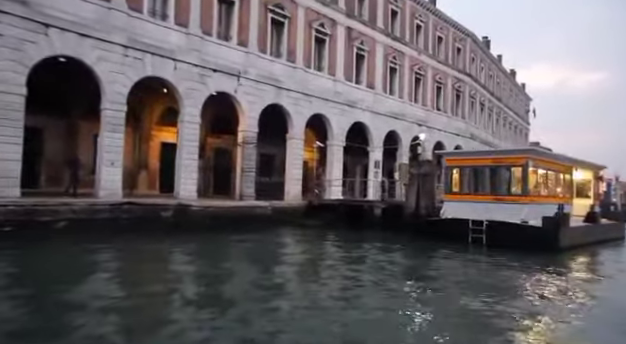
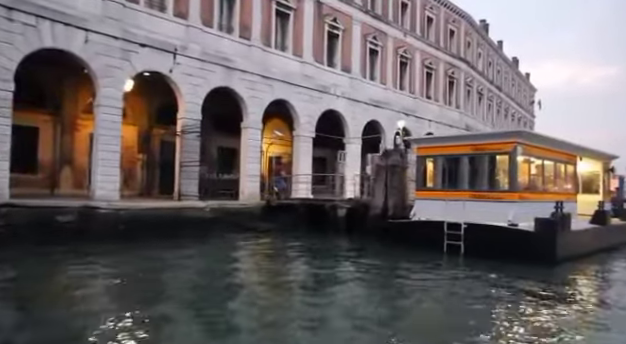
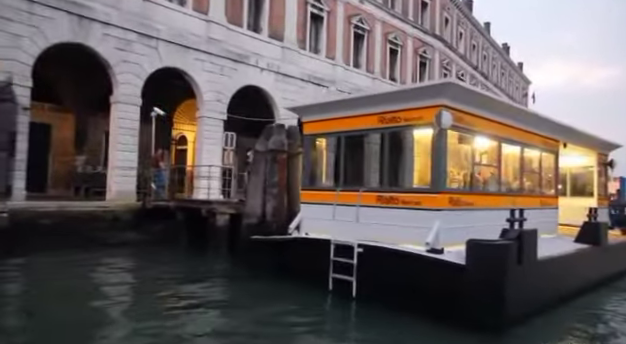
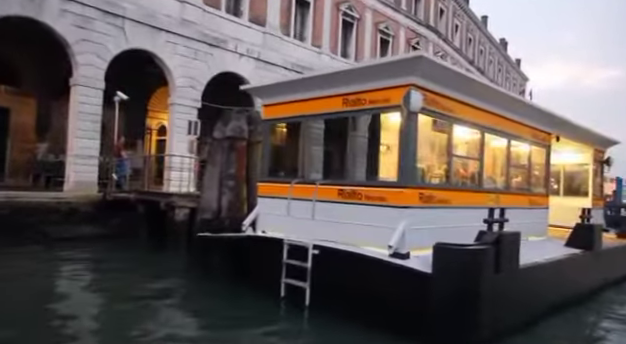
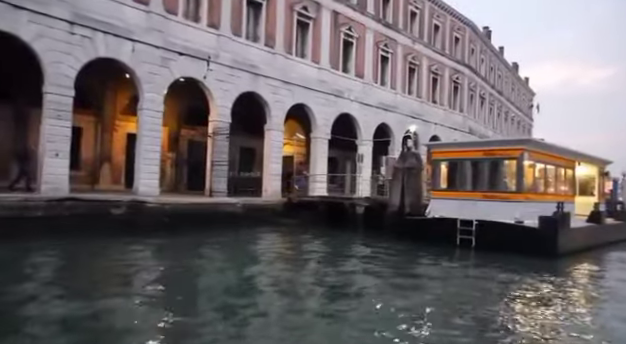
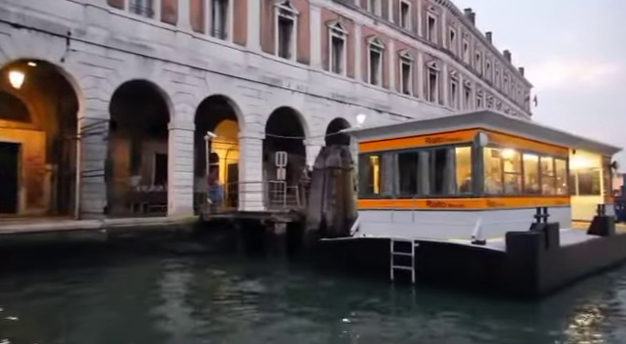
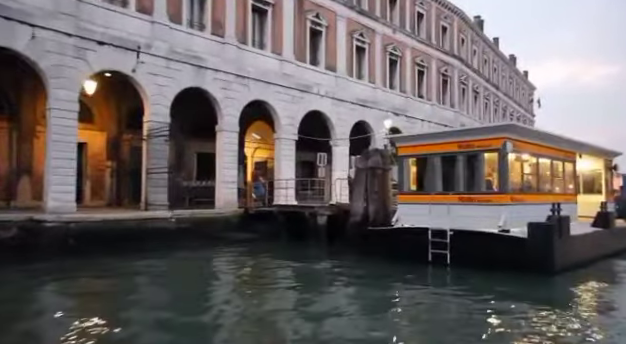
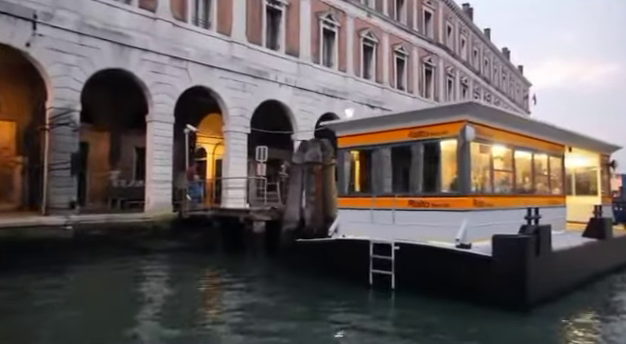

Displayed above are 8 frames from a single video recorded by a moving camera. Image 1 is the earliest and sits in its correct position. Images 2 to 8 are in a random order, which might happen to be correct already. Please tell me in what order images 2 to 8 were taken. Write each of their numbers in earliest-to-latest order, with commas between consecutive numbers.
5, 2, 7, 6, 8, 3, 4
